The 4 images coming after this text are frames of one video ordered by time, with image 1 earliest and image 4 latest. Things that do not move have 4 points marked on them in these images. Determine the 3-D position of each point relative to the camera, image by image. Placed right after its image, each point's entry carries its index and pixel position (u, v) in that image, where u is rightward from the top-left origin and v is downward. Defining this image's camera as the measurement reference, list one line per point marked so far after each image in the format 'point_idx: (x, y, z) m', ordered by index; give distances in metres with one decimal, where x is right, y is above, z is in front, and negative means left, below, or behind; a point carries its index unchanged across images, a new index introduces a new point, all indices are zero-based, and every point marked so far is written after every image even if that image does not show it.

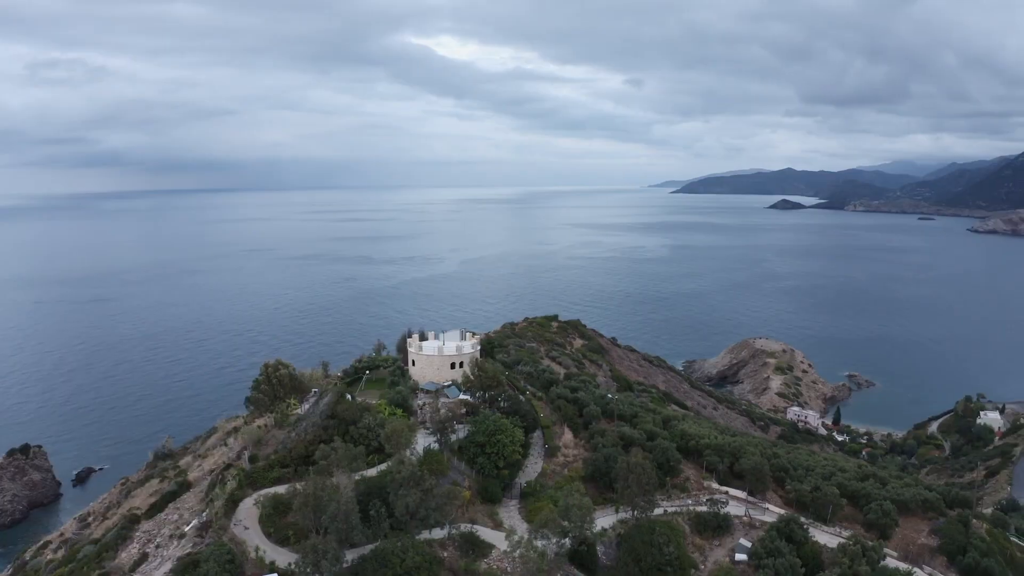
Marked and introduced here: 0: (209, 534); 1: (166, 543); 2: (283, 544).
0: (-8.9, -7.3, +17.0) m
1: (-11.6, -8.6, +19.2) m
2: (-6.6, -7.4, +16.6) m
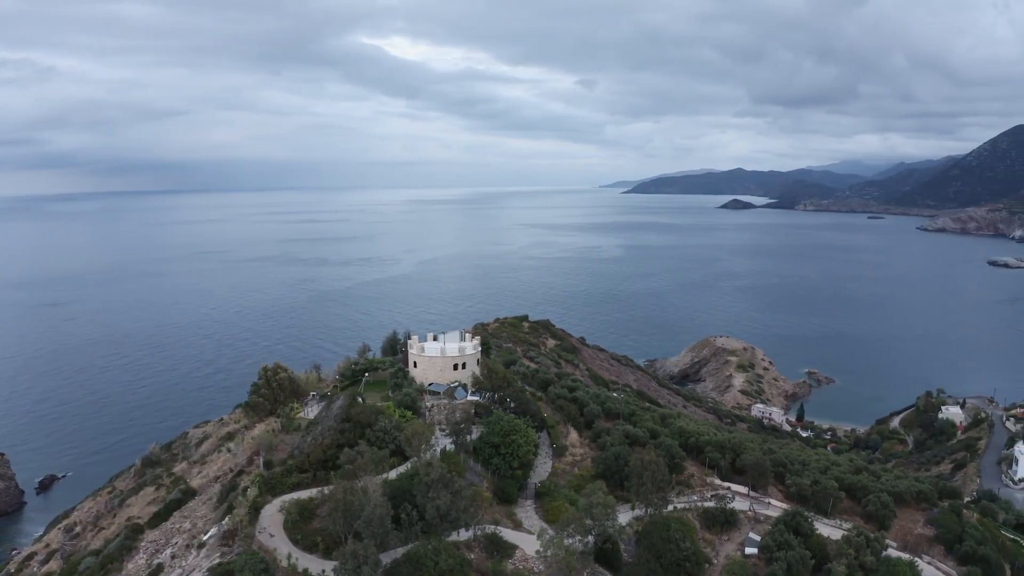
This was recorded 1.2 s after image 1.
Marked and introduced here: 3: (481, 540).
0: (-8.0, -7.4, +16.6) m
1: (-10.7, -8.6, +18.7) m
2: (-5.6, -7.4, +16.2) m
3: (-1.1, -8.5, +19.4) m
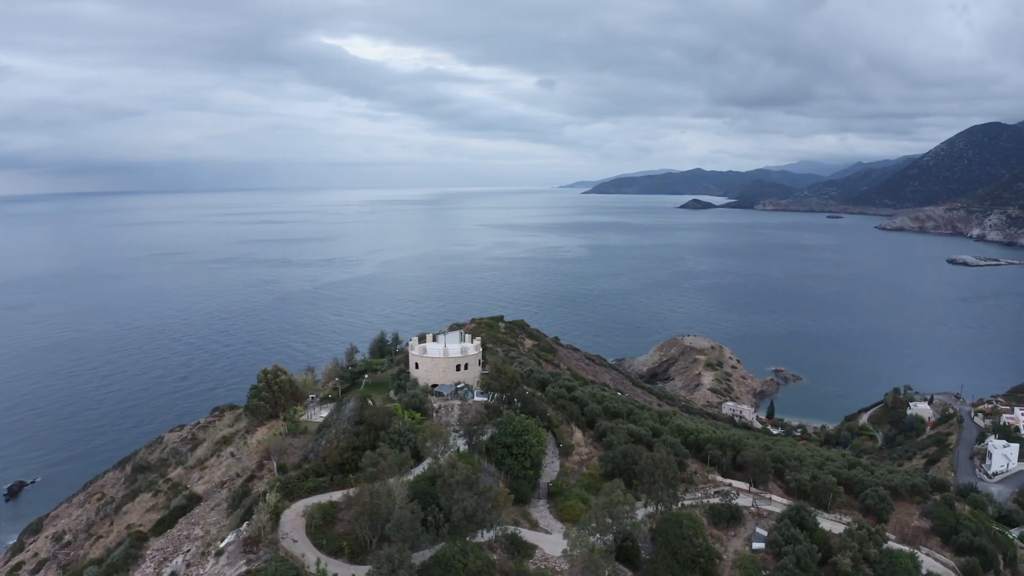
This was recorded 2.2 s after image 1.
0: (-7.2, -7.4, +16.3) m
1: (-10.0, -8.7, +18.3) m
2: (-4.8, -7.4, +16.0) m
3: (-0.3, -8.5, +19.4) m
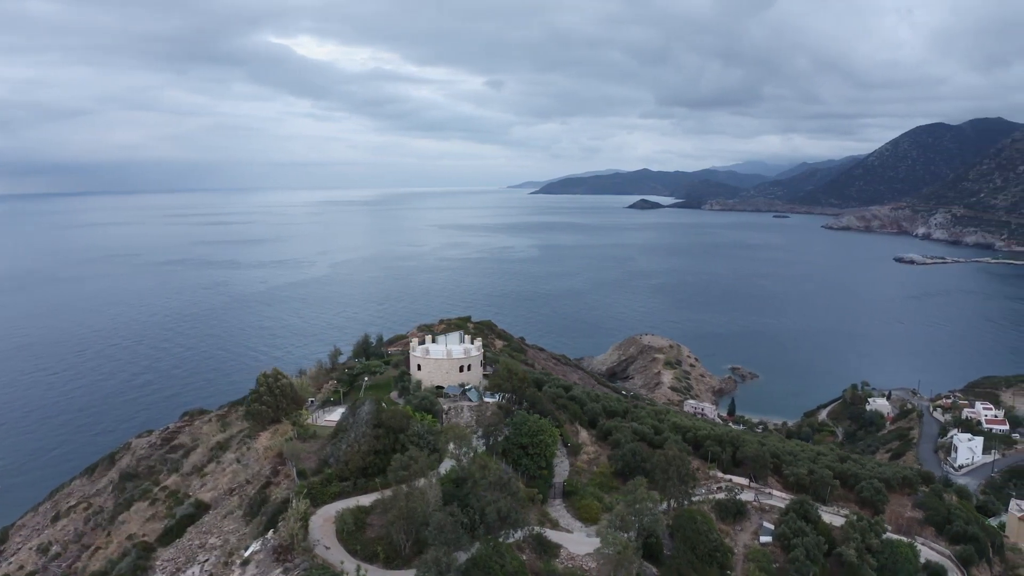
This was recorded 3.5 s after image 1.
0: (-6.1, -7.5, +16.0) m
1: (-9.1, -8.8, +17.9) m
2: (-3.8, -7.5, +15.8) m
3: (+0.5, -8.5, +19.4) m
